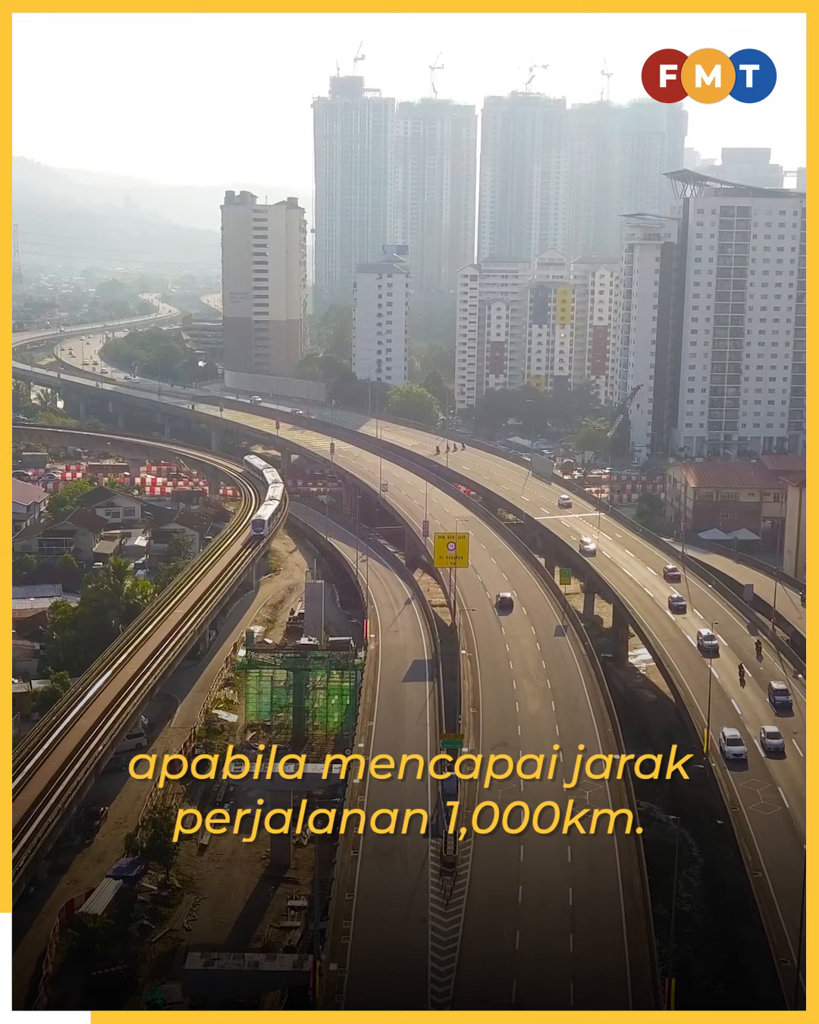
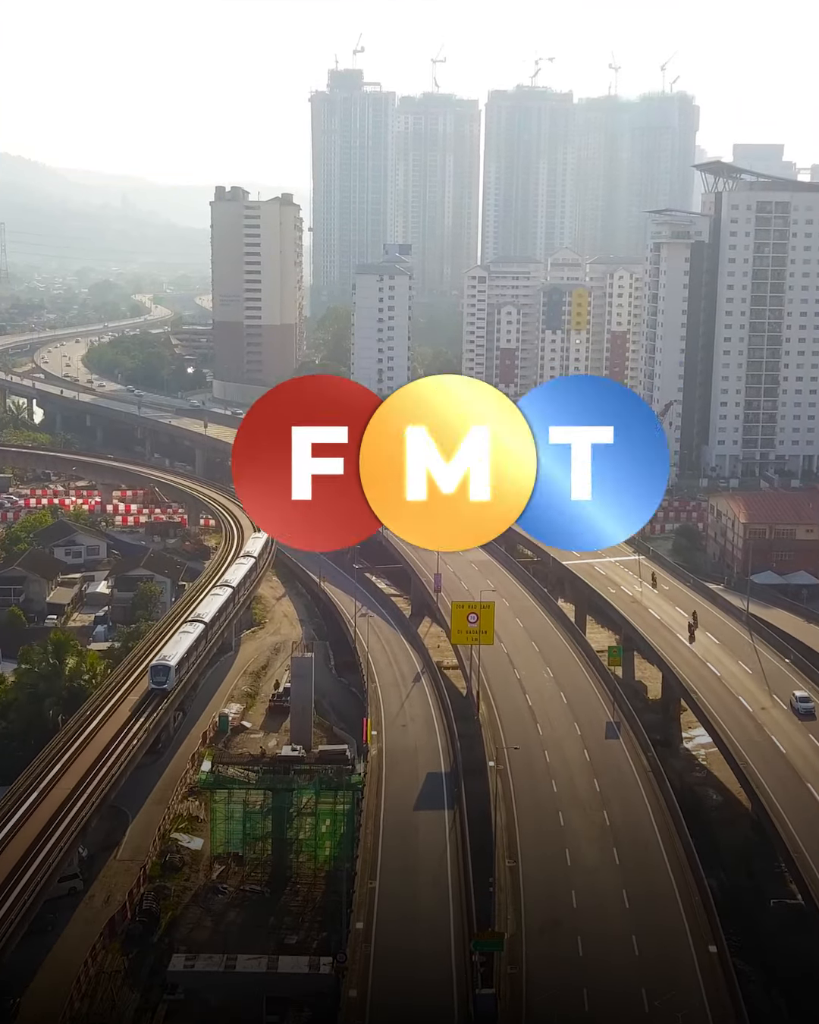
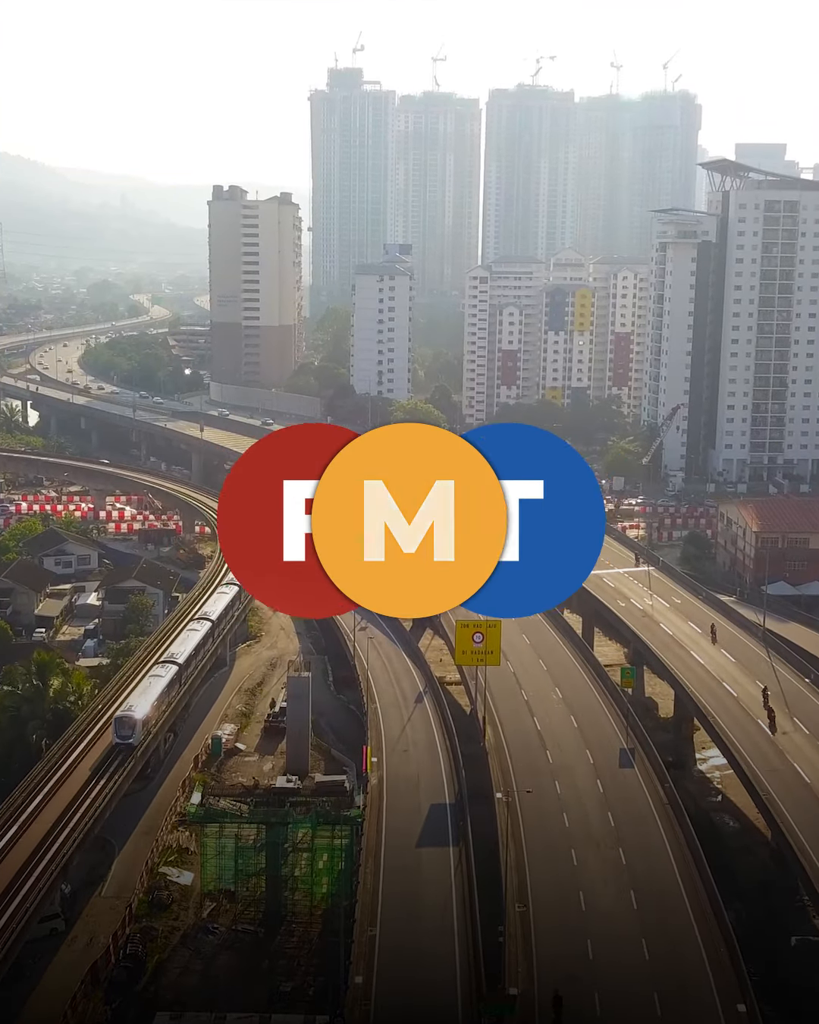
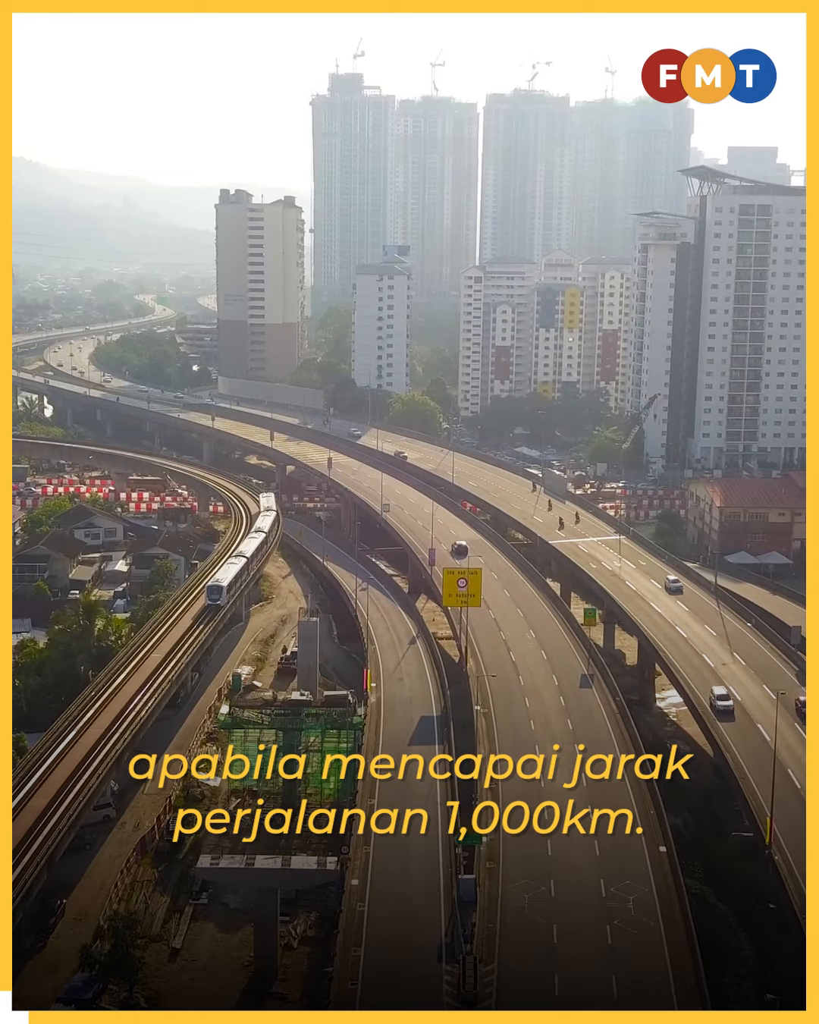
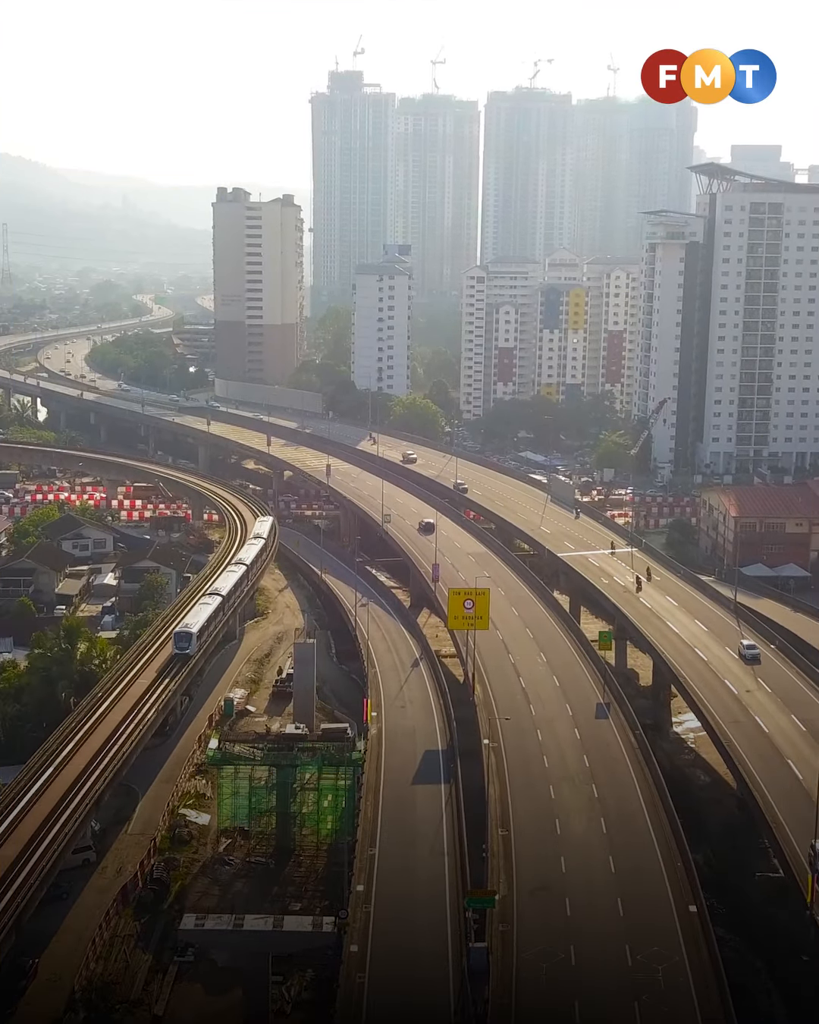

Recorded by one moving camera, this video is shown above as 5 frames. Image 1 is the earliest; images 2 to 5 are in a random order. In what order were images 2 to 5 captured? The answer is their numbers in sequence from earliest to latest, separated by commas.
4, 5, 2, 3
